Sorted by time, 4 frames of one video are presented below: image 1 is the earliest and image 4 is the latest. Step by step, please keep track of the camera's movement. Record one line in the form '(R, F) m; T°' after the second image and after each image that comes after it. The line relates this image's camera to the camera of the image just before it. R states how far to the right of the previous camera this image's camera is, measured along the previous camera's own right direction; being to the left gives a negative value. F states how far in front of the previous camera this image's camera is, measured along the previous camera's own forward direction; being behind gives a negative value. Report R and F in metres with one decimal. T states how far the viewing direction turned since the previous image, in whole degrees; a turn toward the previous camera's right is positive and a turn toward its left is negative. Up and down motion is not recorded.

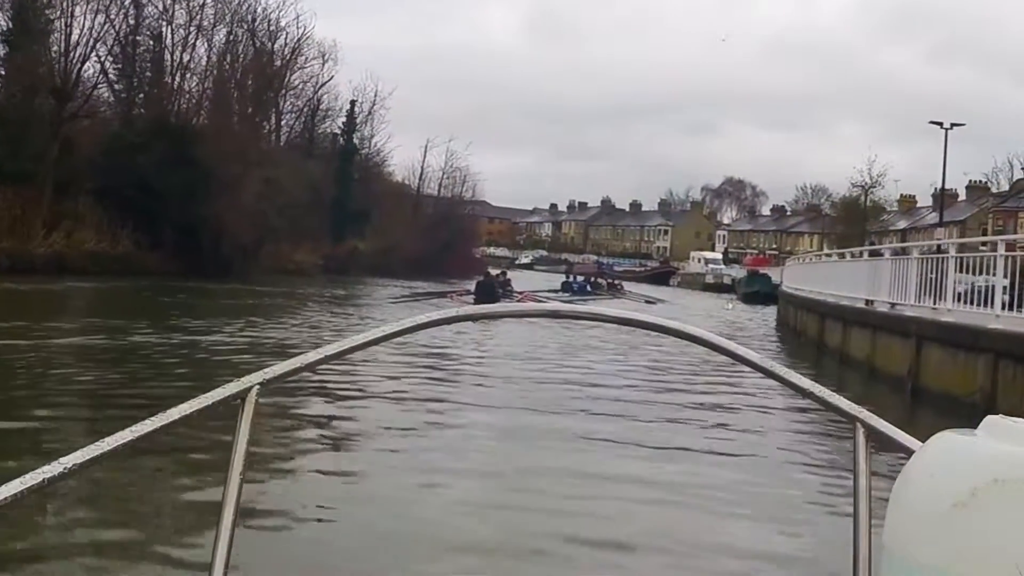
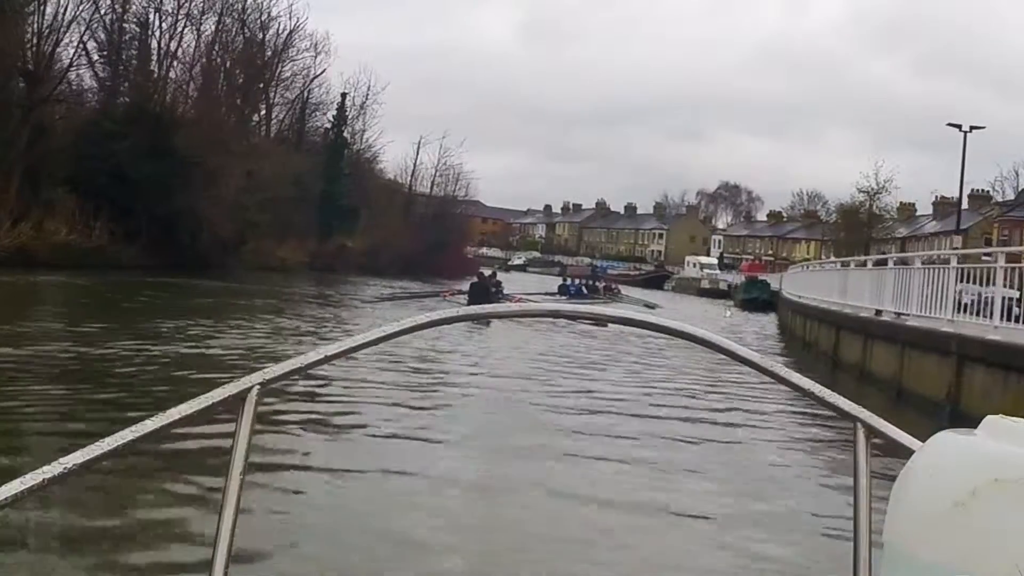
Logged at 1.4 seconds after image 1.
(0.0, +0.8) m; 0°
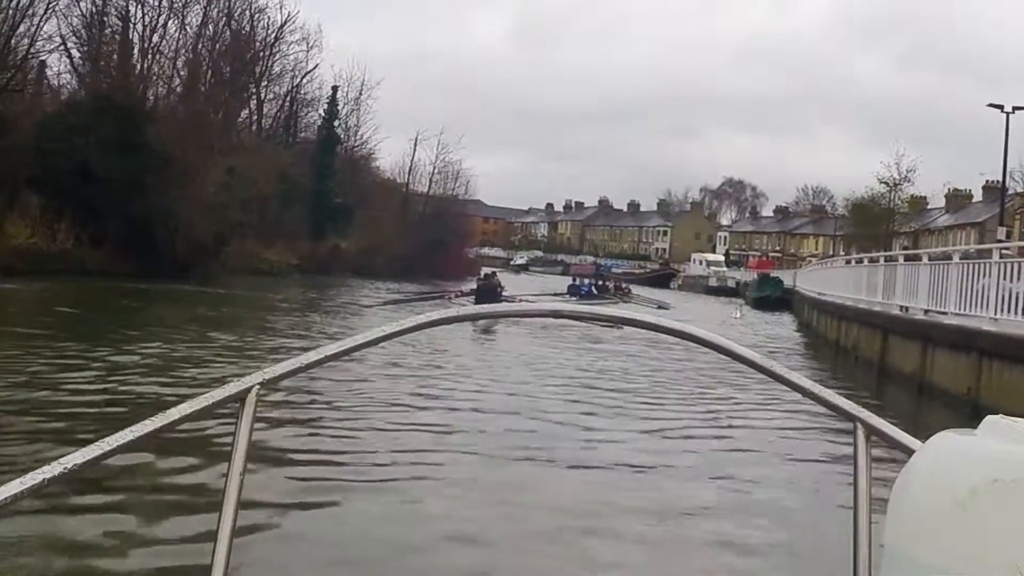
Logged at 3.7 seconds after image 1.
(0.0, +1.2) m; 0°
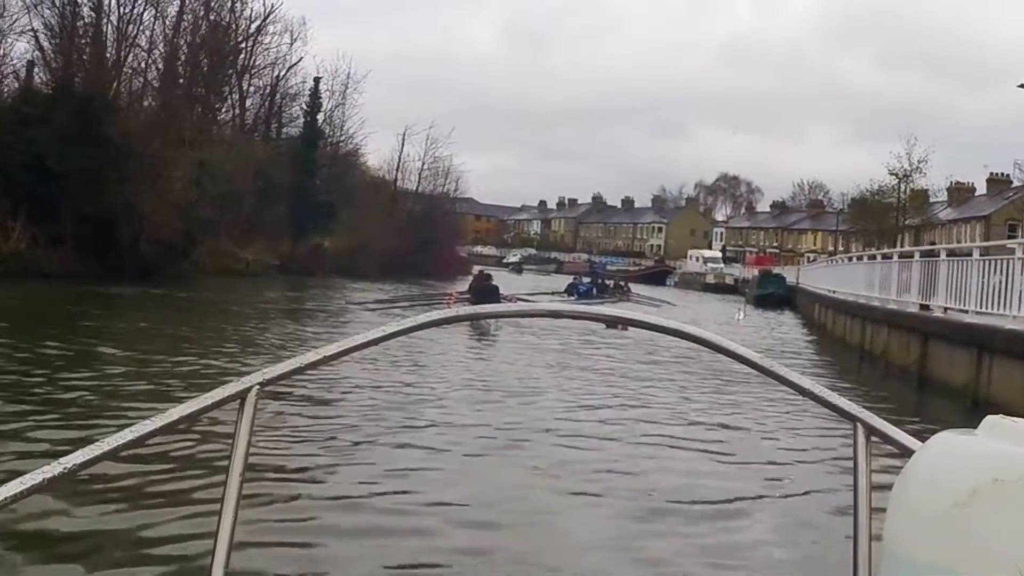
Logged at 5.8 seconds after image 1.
(0.0, +1.1) m; 0°
